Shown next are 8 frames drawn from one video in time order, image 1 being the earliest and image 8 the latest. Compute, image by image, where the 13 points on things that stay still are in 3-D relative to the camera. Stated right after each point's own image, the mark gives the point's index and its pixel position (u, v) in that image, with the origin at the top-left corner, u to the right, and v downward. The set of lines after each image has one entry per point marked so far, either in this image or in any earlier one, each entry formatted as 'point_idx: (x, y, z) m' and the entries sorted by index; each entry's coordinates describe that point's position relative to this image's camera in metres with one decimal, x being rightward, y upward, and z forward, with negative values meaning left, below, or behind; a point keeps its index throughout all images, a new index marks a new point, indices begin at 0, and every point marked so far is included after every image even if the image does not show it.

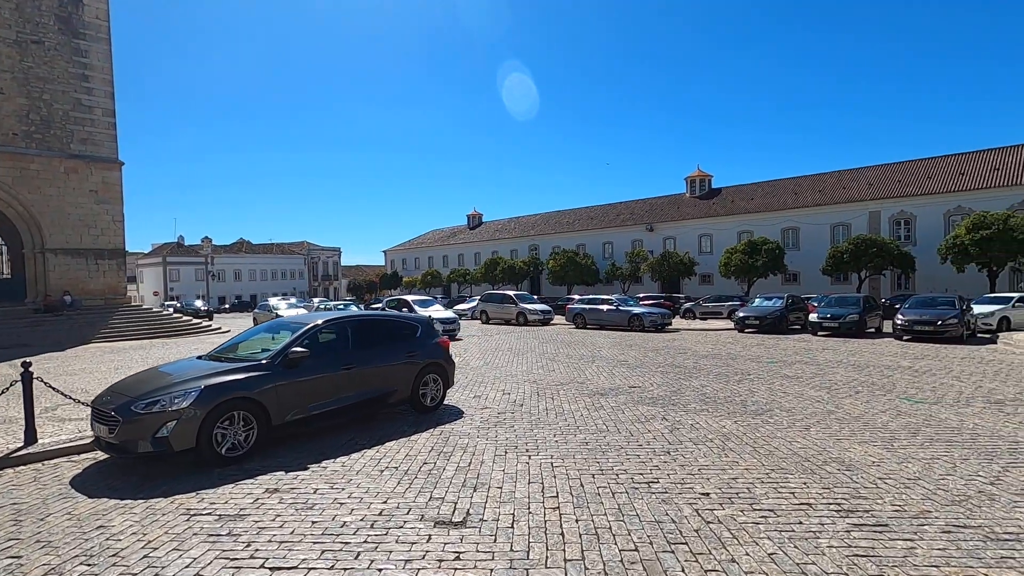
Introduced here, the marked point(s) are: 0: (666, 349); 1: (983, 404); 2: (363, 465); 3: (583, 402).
0: (+4.8, -1.9, +17.0) m
1: (+7.3, -1.8, +8.3) m
2: (-1.7, -2.0, +6.0) m
3: (+1.2, -2.0, +9.1) m
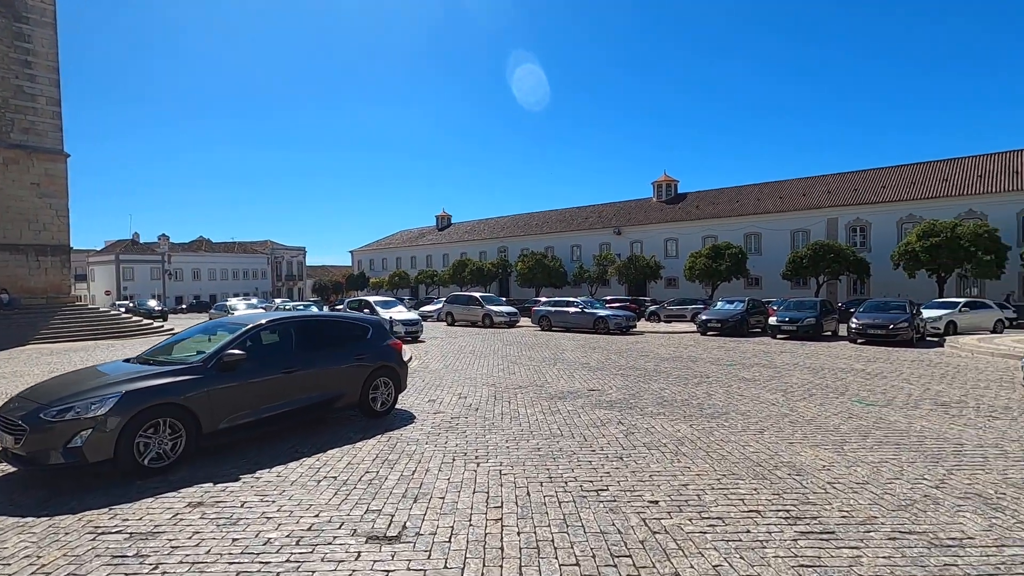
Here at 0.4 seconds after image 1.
0: (+3.6, -2.0, +17.0) m
1: (+6.6, -1.9, +8.5) m
2: (-2.2, -2.0, +5.6) m
3: (+0.5, -2.0, +8.9) m
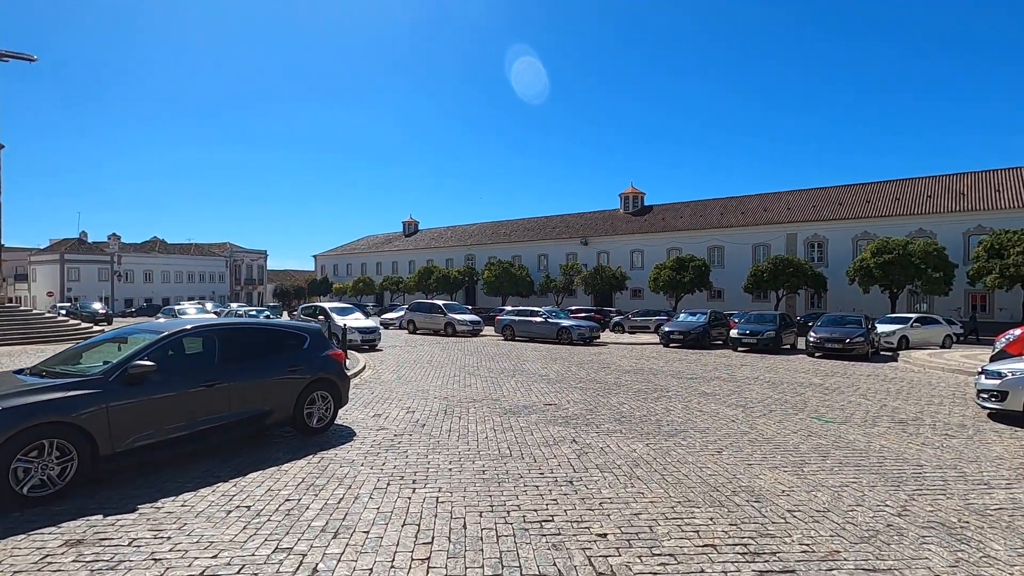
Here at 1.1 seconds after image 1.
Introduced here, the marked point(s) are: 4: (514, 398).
0: (+2.4, -2.3, +16.6) m
1: (+5.9, -2.1, +8.3) m
2: (-2.8, -2.0, +5.0) m
3: (-0.3, -2.1, +8.4) m
4: (0.0, -2.2, +10.5) m
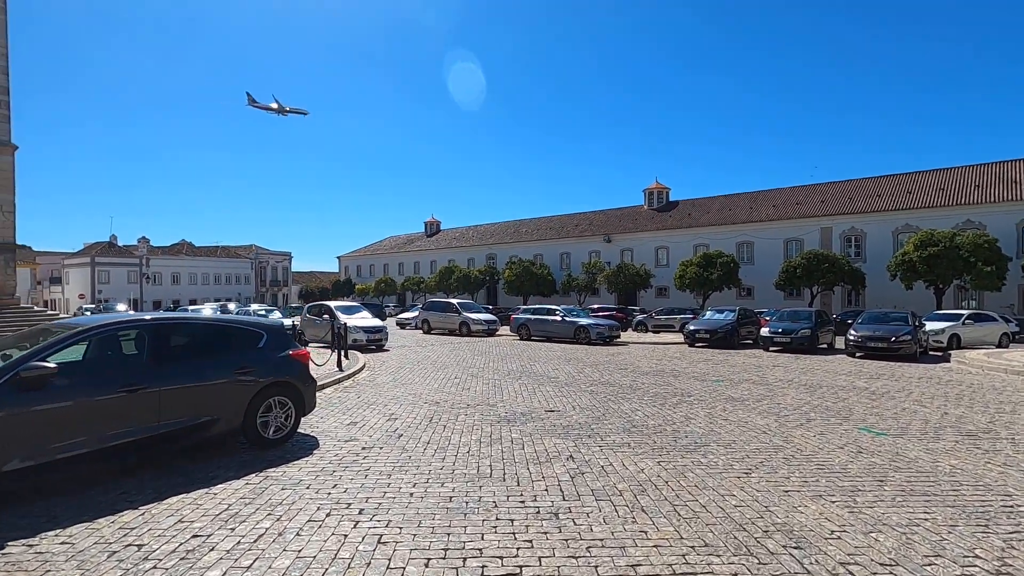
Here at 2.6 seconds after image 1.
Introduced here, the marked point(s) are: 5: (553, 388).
0: (+2.6, -2.2, +15.4) m
1: (+5.7, -1.9, +6.9) m
2: (-3.1, -1.9, +4.0) m
3: (-0.4, -2.0, +7.3) m
4: (0.0, -2.0, +9.4) m
5: (+0.8, -2.1, +11.1) m
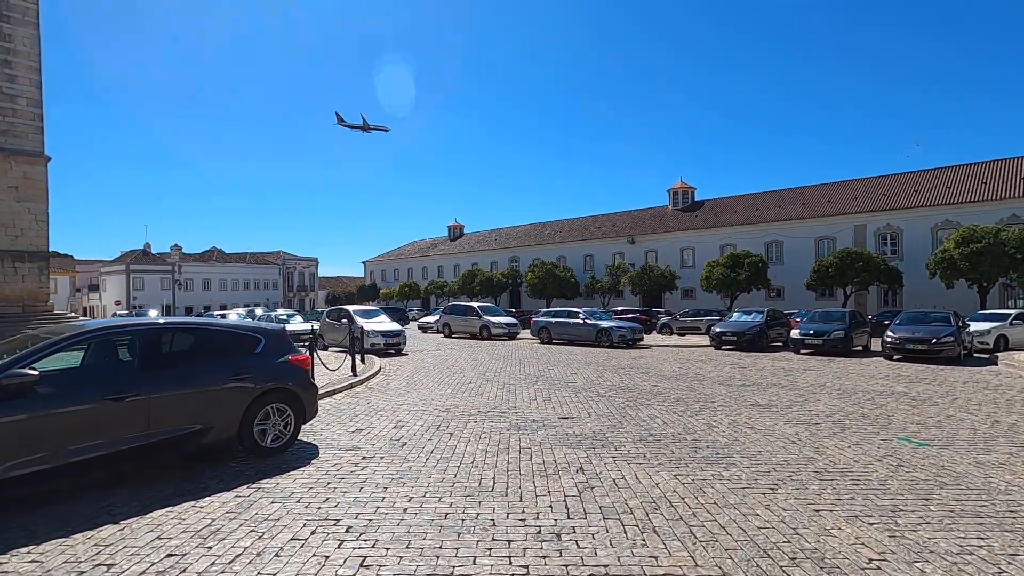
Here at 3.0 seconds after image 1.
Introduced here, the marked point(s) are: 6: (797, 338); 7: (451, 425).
0: (+3.1, -2.2, +14.9) m
1: (+5.8, -1.9, +6.3) m
2: (-3.1, -1.9, +3.7) m
3: (-0.3, -2.0, +6.9) m
4: (+0.2, -2.0, +9.0) m
5: (+1.1, -2.1, +10.7) m
6: (+10.1, -1.8, +18.9) m
7: (-0.9, -2.0, +7.8) m
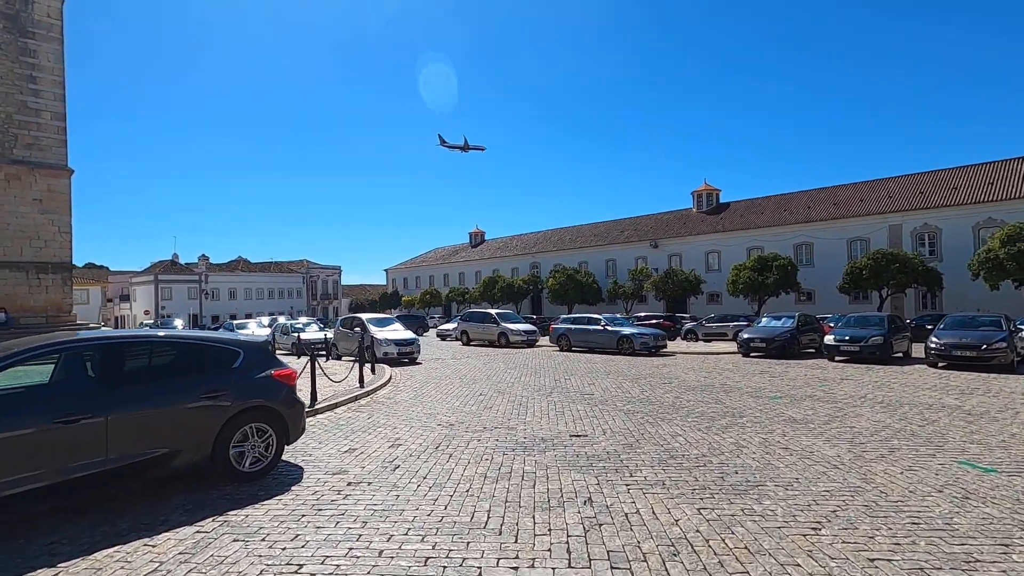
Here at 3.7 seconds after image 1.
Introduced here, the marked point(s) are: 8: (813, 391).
0: (+3.5, -2.3, +14.1) m
1: (+5.8, -1.9, +5.4) m
2: (-3.2, -2.0, +3.2) m
3: (-0.3, -2.1, +6.3) m
4: (+0.3, -2.1, +8.3) m
5: (+1.4, -2.2, +9.9) m
6: (+10.6, -1.9, +17.8) m
7: (-0.8, -2.1, +7.2) m
8: (+6.4, -2.2, +11.4) m
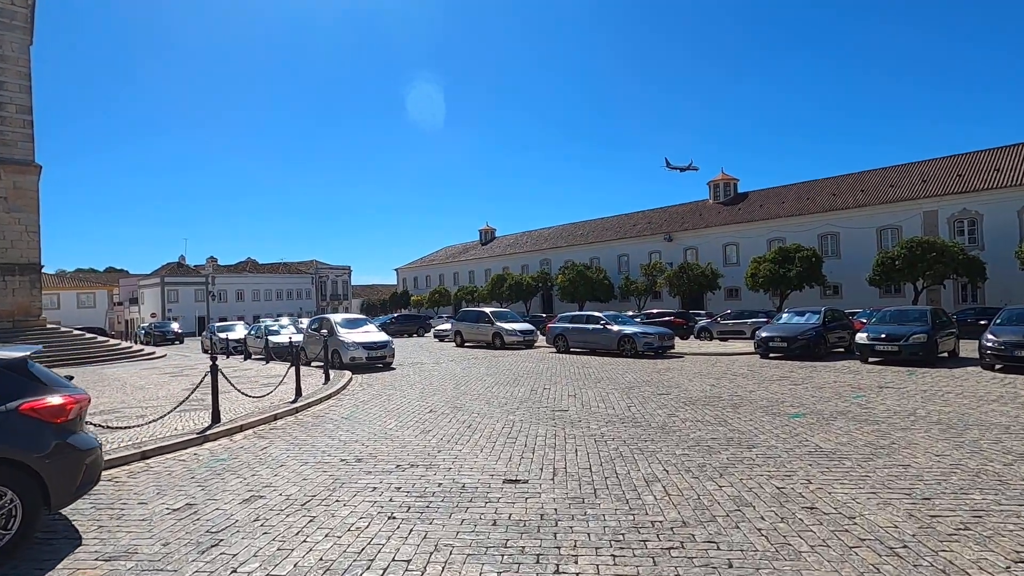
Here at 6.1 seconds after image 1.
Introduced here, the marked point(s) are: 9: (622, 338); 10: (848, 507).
0: (+2.9, -2.2, +11.8) m
1: (+4.9, -1.7, +3.0) m
2: (-4.3, -1.9, +1.2) m
3: (-1.2, -1.9, +4.1) m
4: (-0.5, -2.0, +6.2) m
5: (+0.5, -2.1, +7.8) m
6: (+10.1, -1.6, +15.2) m
7: (-1.7, -2.0, +5.1) m
8: (+5.7, -2.0, +9.0) m
9: (+4.1, -1.8, +19.8) m
10: (+2.8, -1.8, +4.5) m
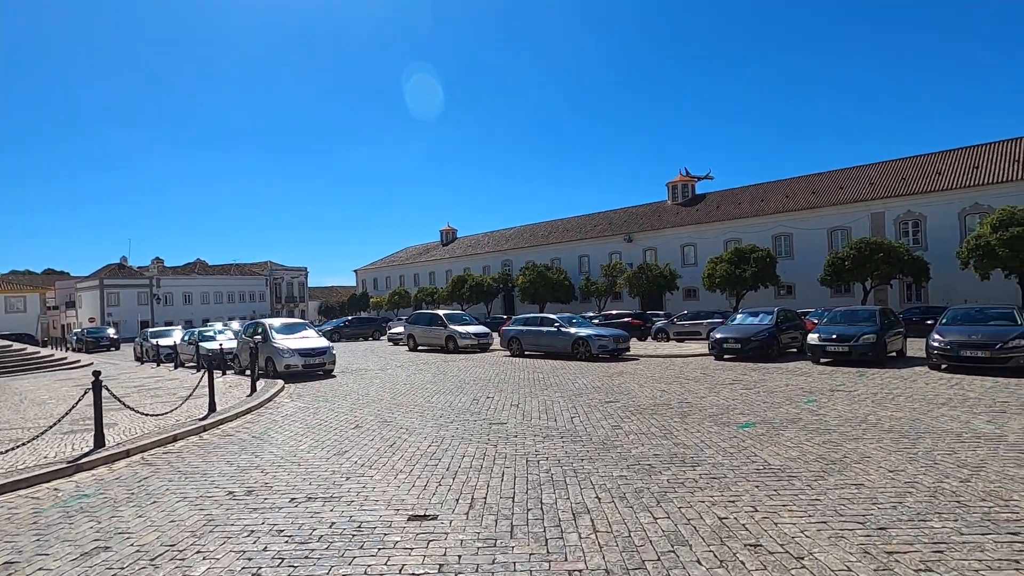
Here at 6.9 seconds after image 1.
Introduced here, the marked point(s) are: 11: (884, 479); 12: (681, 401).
0: (+1.6, -2.2, +11.2) m
1: (+4.2, -1.7, +2.6) m
2: (-4.8, -1.9, +0.1) m
3: (-2.0, -2.0, +3.3) m
4: (-1.4, -2.0, +5.3) m
5: (-0.4, -2.1, +7.0) m
6: (+8.6, -1.6, +15.1) m
7: (-2.5, -2.0, +4.2) m
8: (+4.6, -2.0, +8.6) m
9: (+2.4, -1.9, +19.2) m
10: (+2.1, -1.9, +3.9) m
11: (+3.7, -1.9, +5.4) m
12: (+3.2, -2.1, +10.0) m
